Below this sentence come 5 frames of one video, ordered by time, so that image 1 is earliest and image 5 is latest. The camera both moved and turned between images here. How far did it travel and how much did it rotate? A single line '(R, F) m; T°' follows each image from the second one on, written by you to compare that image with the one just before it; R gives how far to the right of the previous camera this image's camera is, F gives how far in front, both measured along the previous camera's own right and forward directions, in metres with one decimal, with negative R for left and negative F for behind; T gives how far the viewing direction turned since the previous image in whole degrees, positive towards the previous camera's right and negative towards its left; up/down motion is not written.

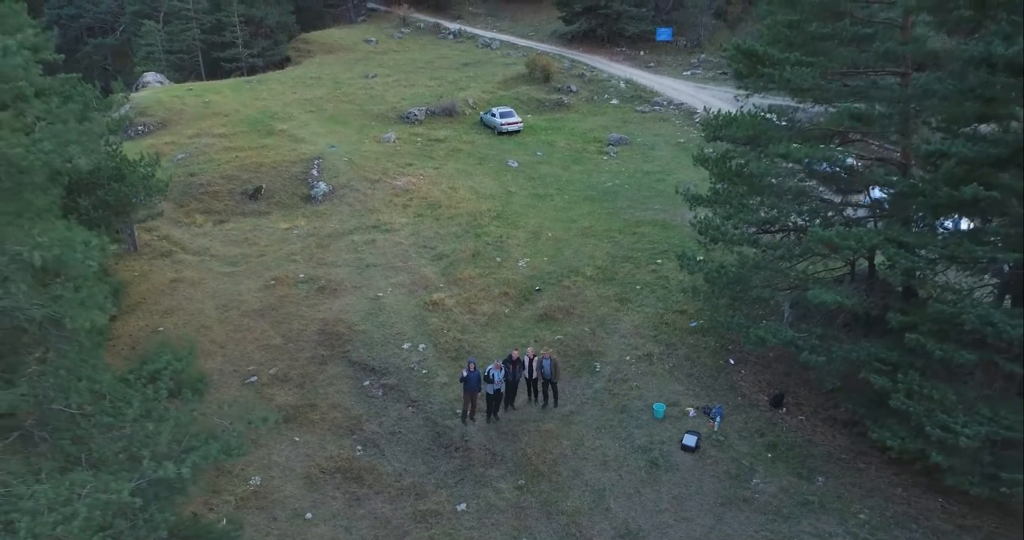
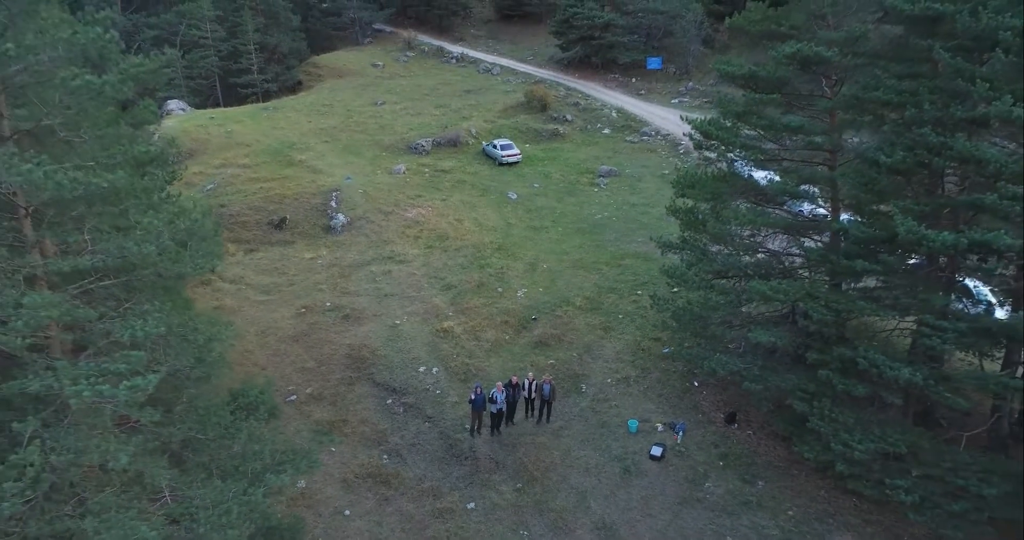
(0.0, -2.4) m; 0°
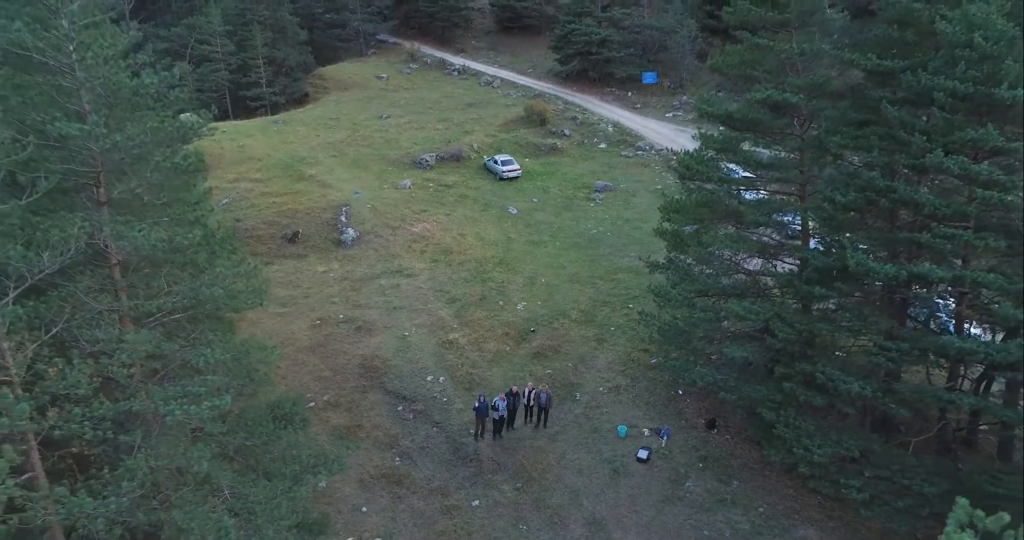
(0.0, -1.4) m; 0°
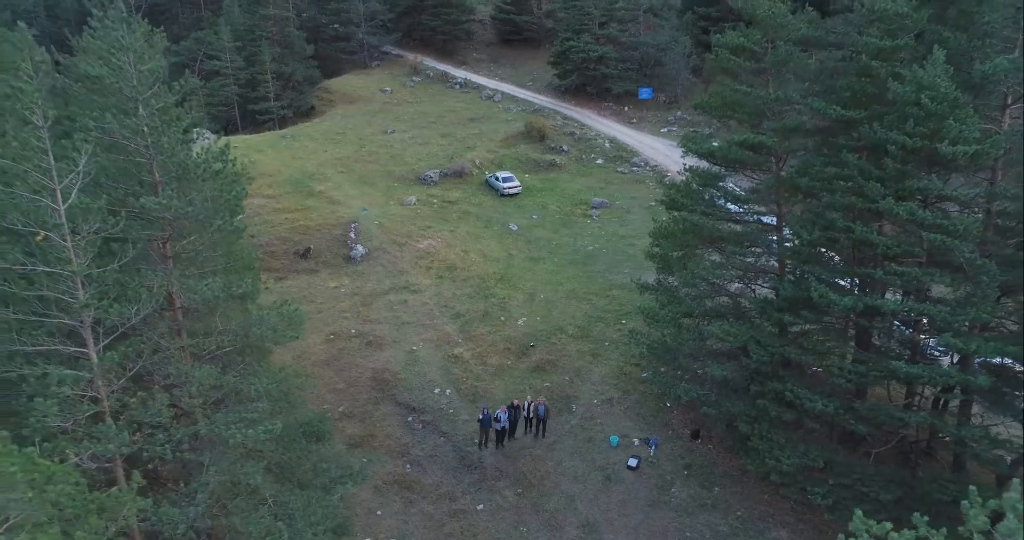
(0.0, -1.4) m; 0°
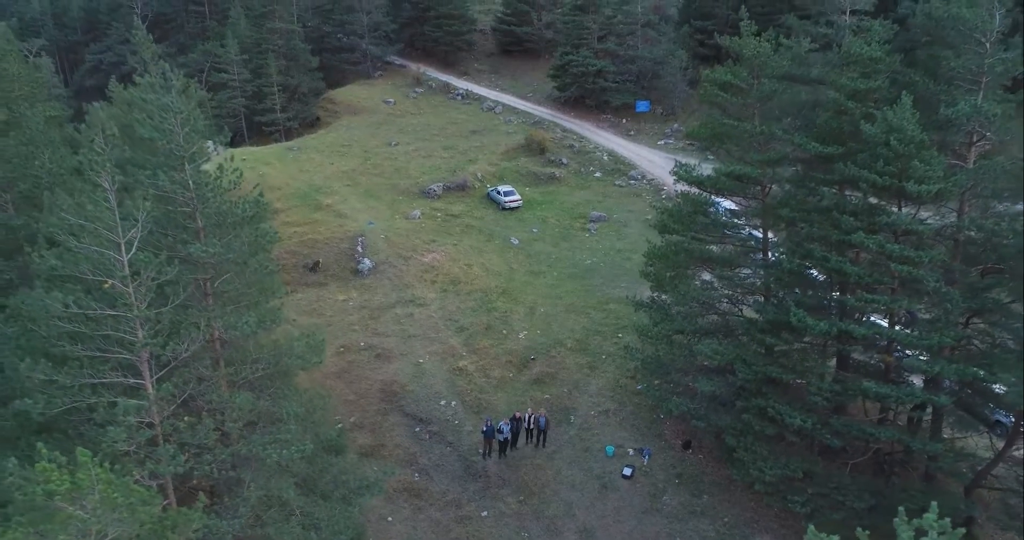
(-0.1, -1.0) m; 0°
